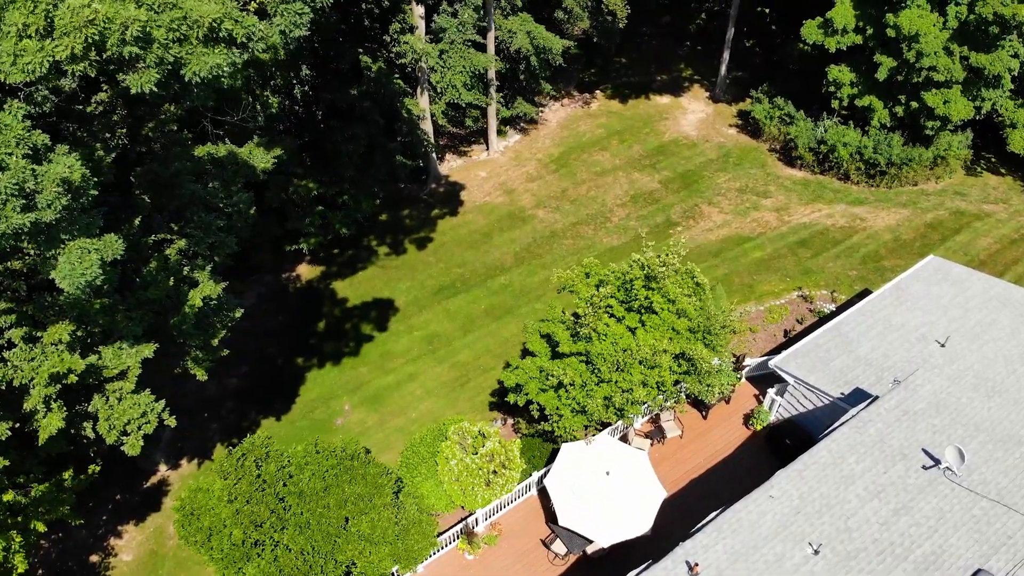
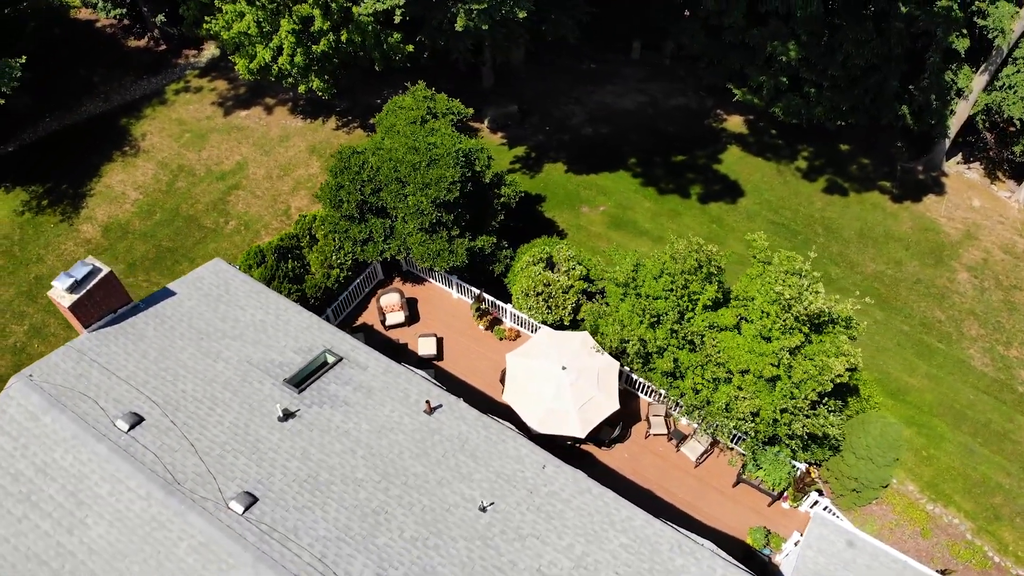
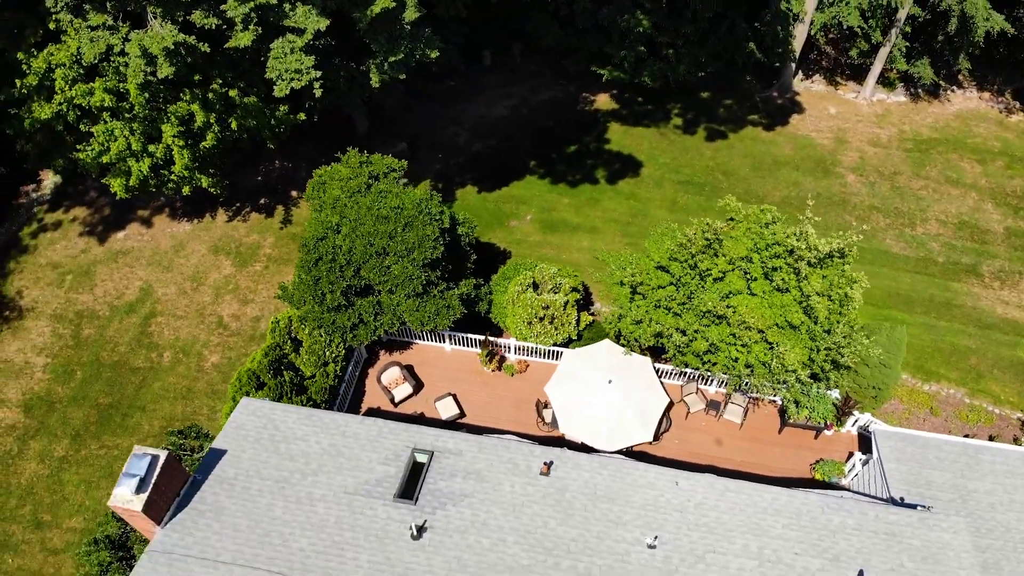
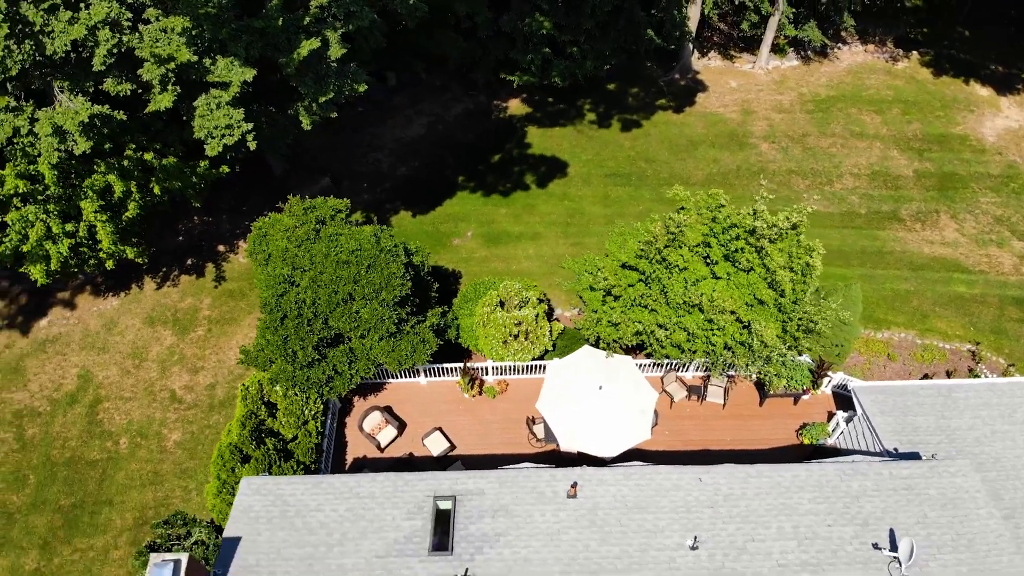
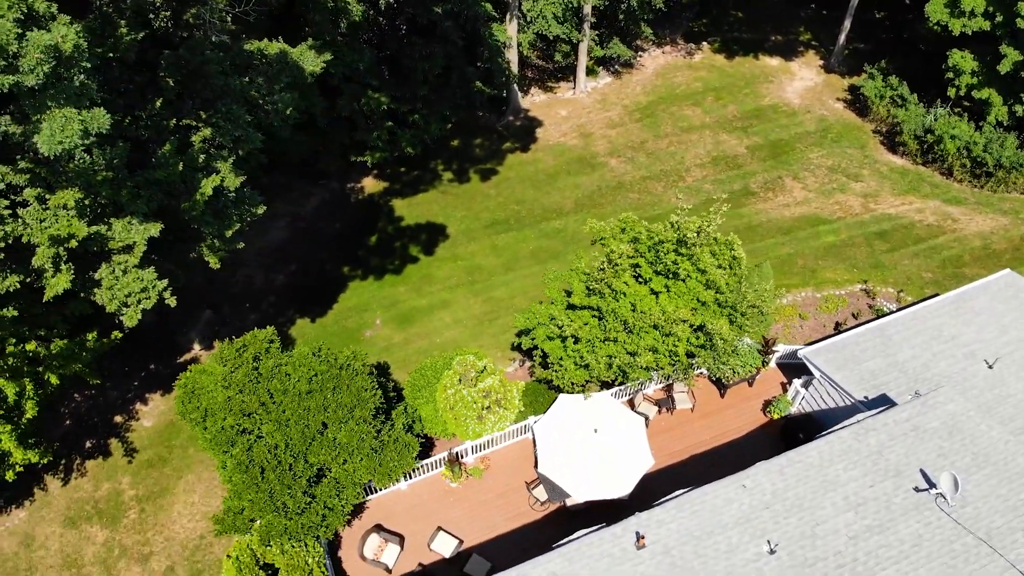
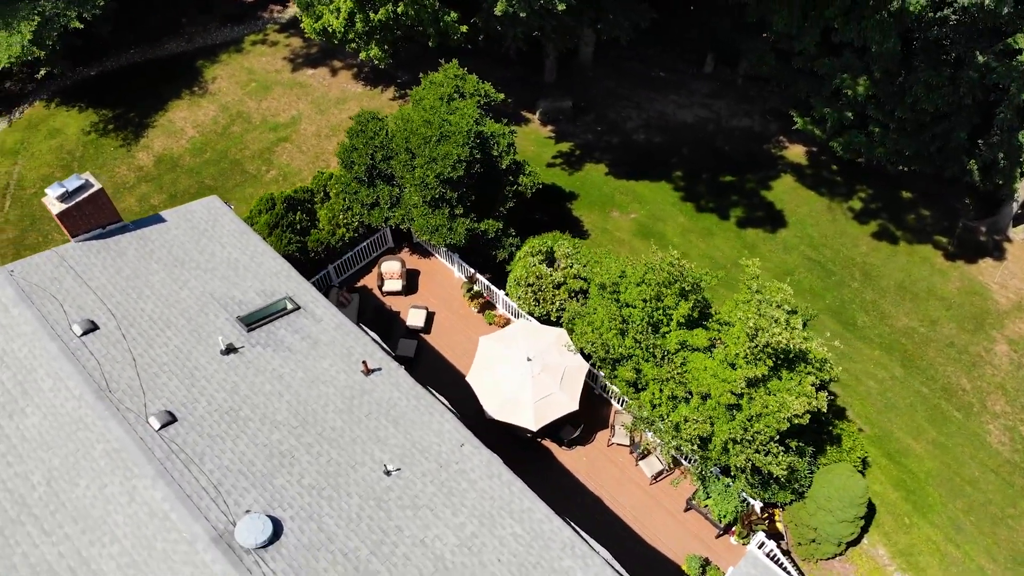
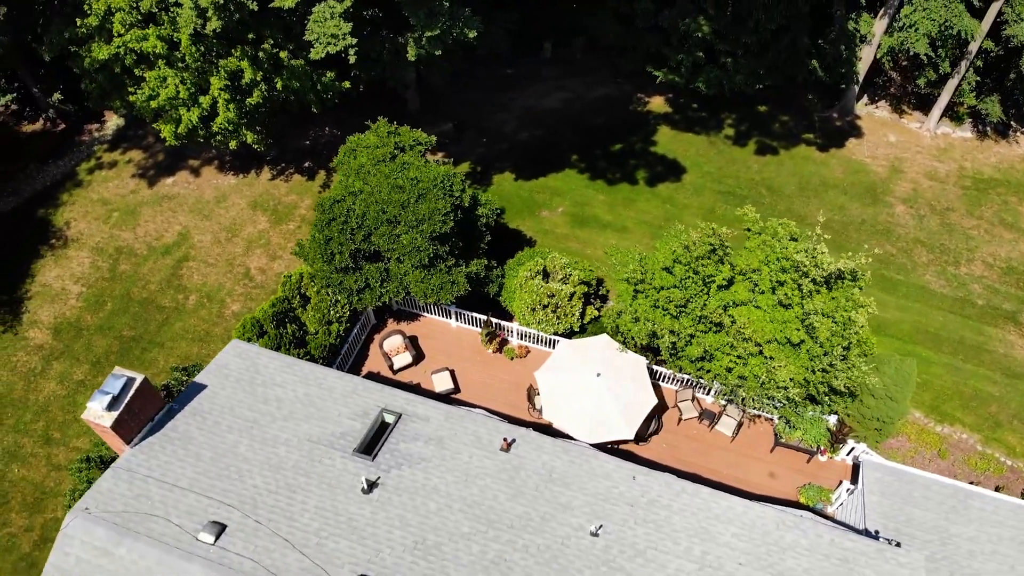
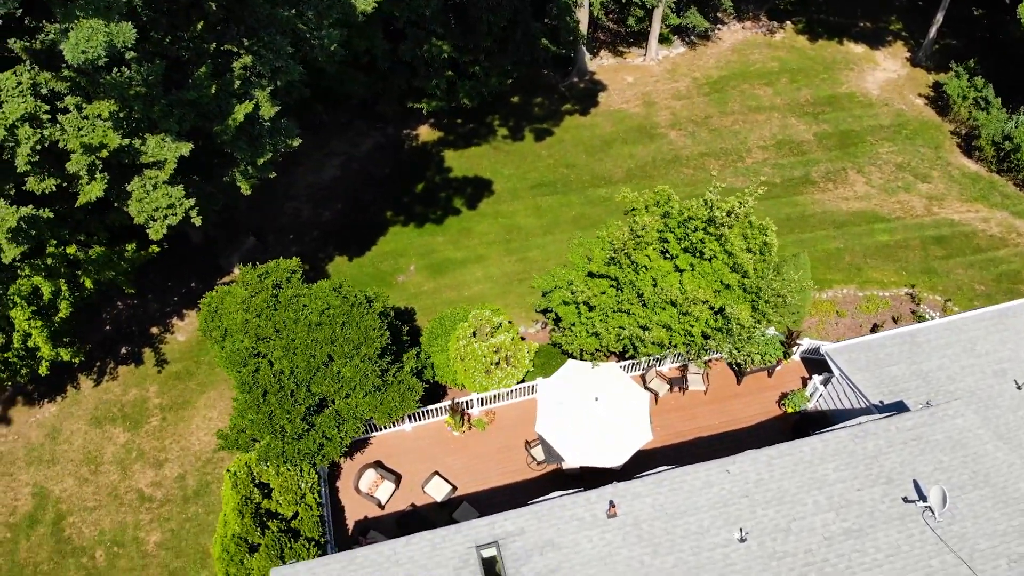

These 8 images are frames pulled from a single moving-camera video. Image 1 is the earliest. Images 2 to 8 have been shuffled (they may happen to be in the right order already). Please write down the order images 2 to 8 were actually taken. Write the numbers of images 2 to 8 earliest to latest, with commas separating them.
5, 8, 4, 3, 7, 2, 6
